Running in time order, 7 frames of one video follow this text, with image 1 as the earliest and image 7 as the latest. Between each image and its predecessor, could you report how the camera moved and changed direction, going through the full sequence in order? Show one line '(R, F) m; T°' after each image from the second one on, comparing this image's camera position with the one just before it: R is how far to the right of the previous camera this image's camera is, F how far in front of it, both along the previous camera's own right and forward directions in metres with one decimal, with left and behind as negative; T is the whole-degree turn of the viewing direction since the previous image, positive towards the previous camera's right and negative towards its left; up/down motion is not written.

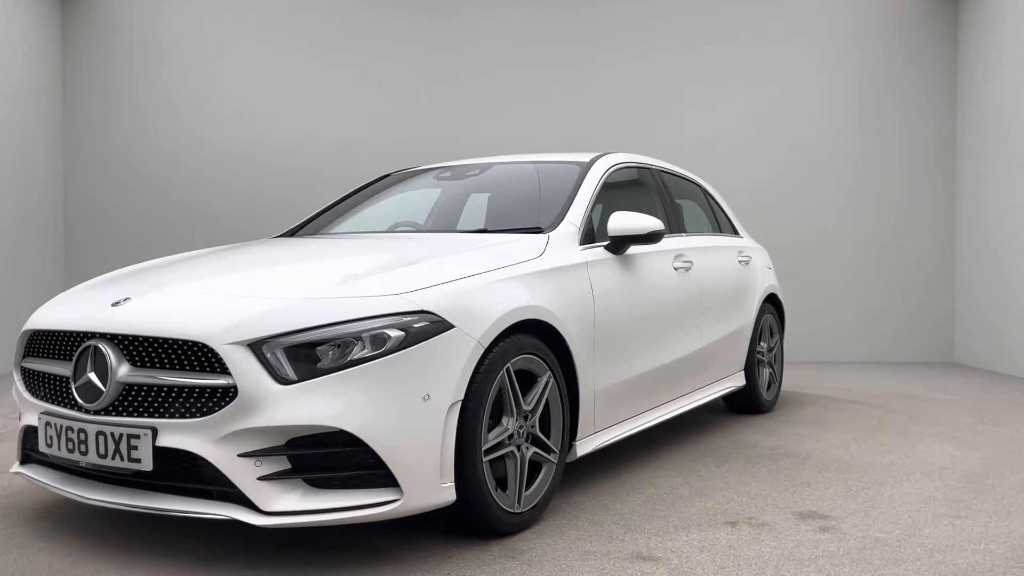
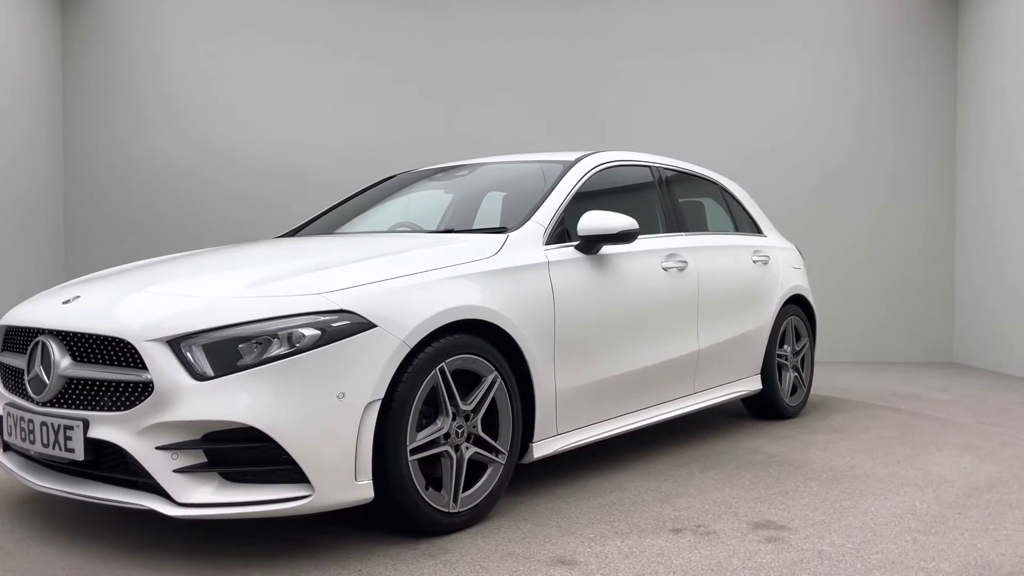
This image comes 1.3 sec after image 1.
(+0.5, 0.0) m; -7°
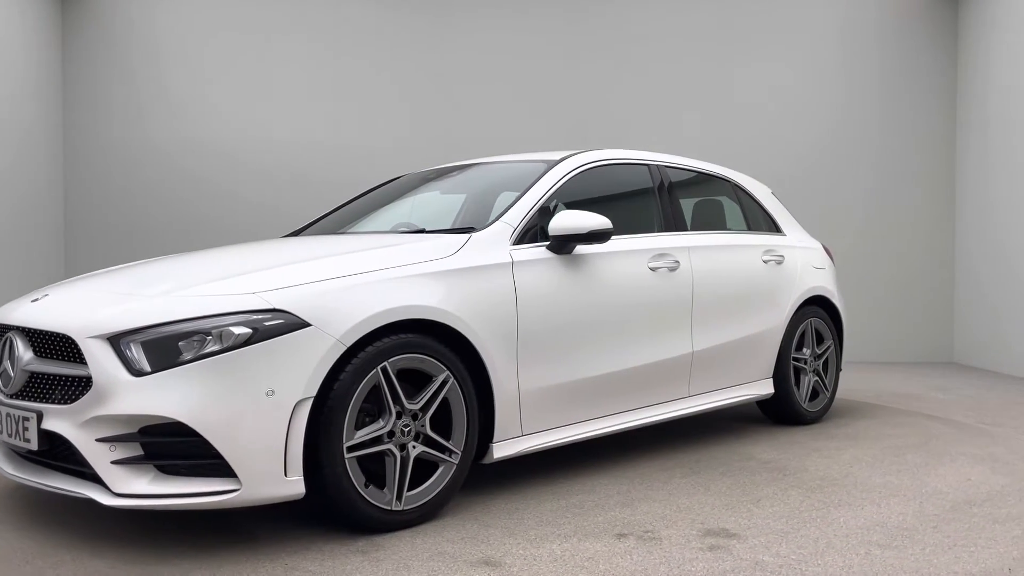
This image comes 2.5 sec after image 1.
(+0.5, 0.0) m; -6°
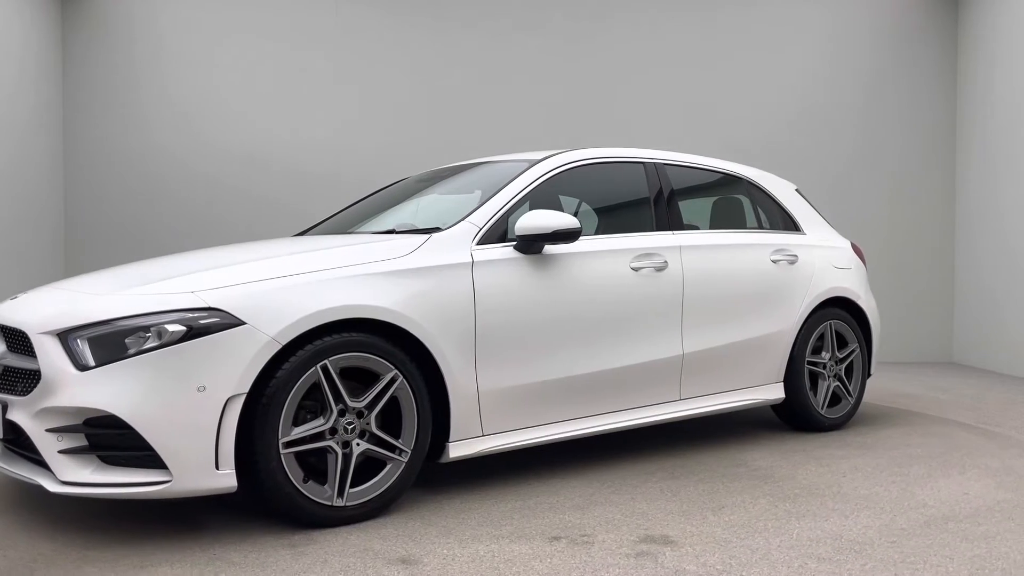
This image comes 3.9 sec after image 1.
(+0.5, 0.0) m; -7°
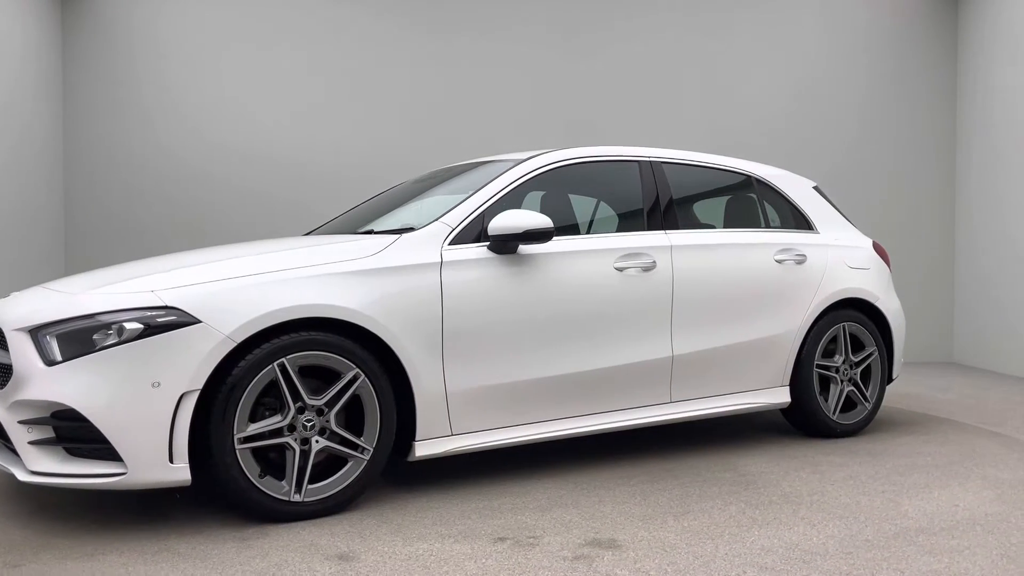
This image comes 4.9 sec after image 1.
(+0.4, 0.0) m; -5°
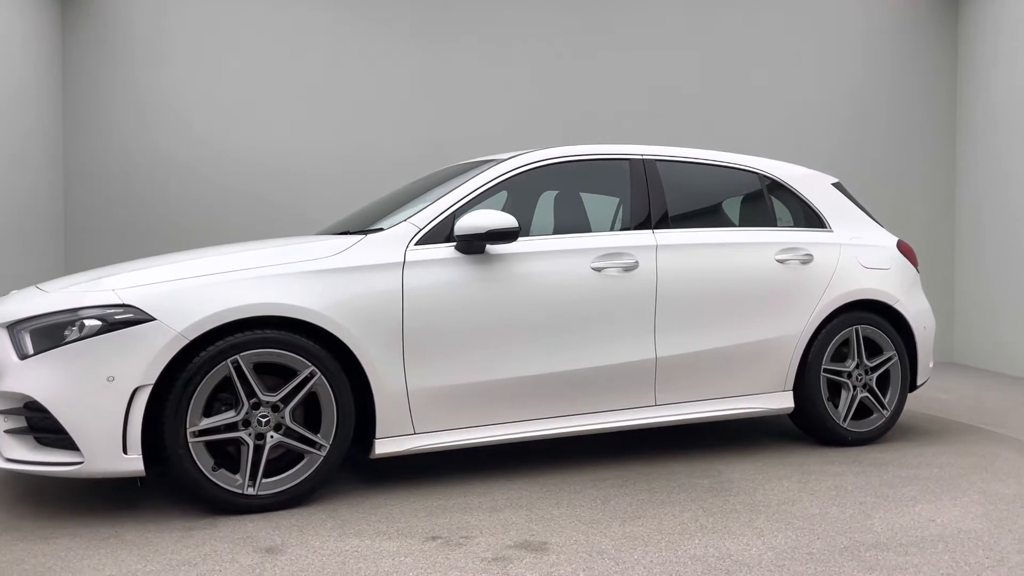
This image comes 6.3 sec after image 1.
(+0.5, 0.0) m; -7°
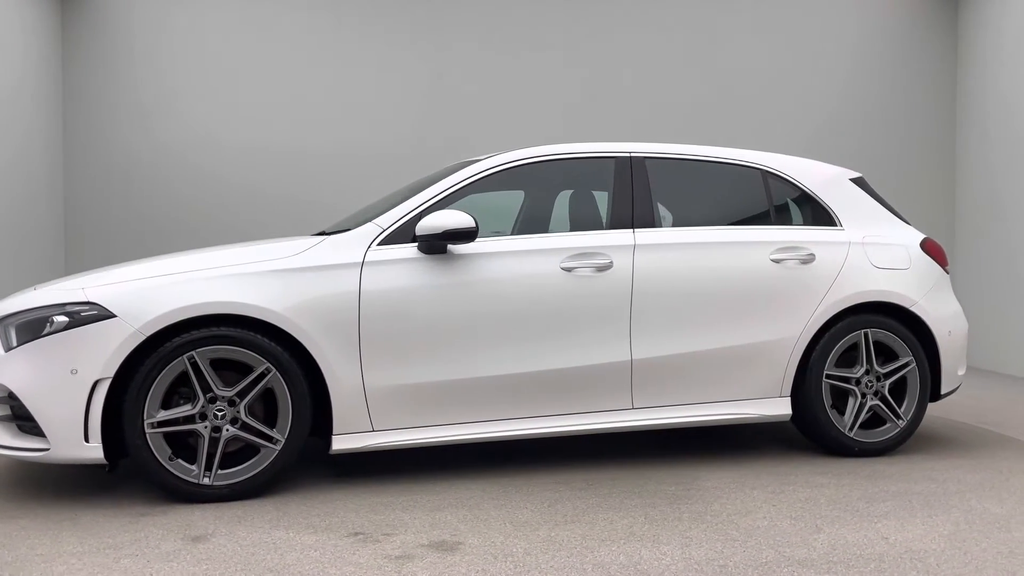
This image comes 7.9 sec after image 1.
(+0.6, 0.0) m; -8°
